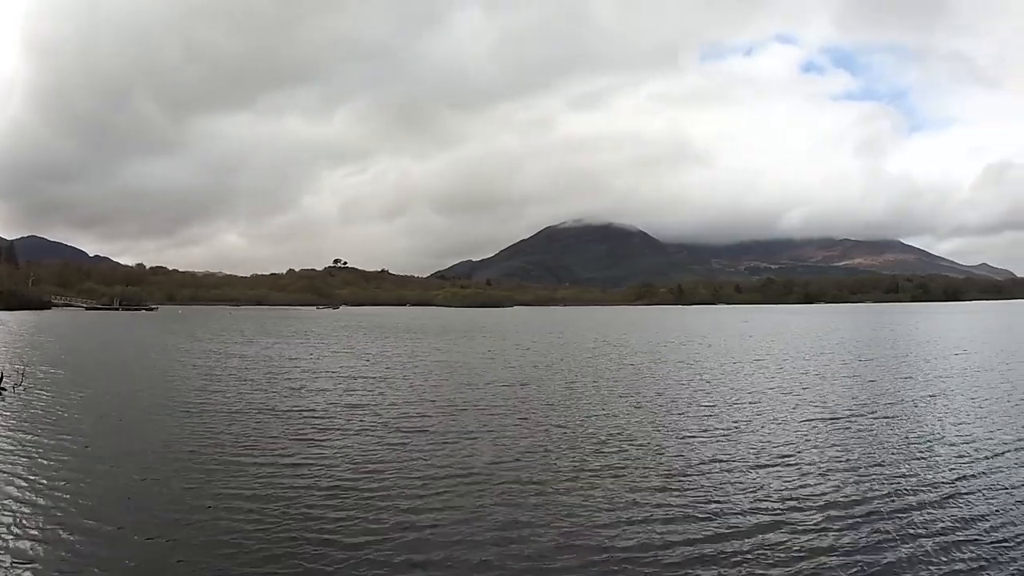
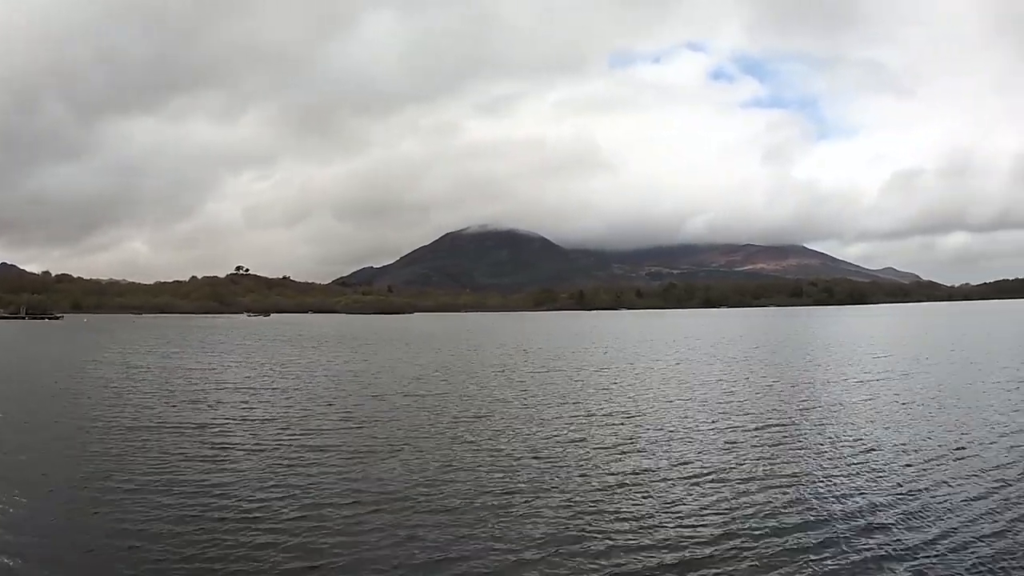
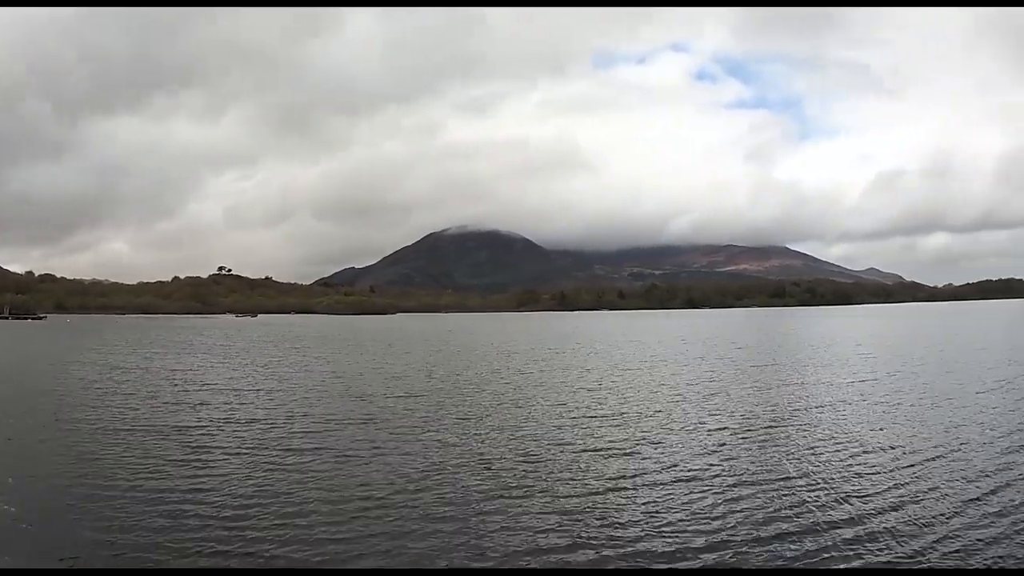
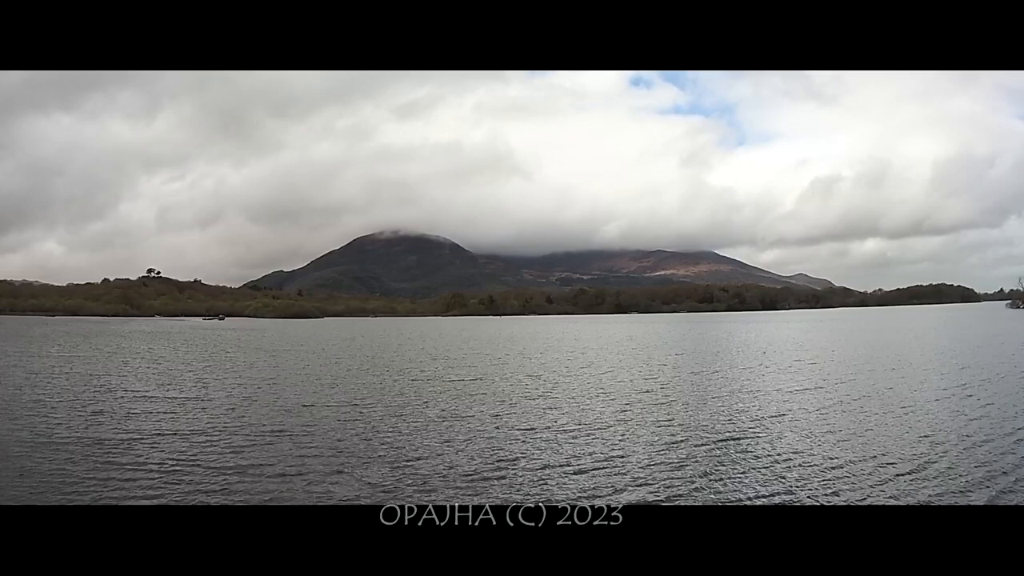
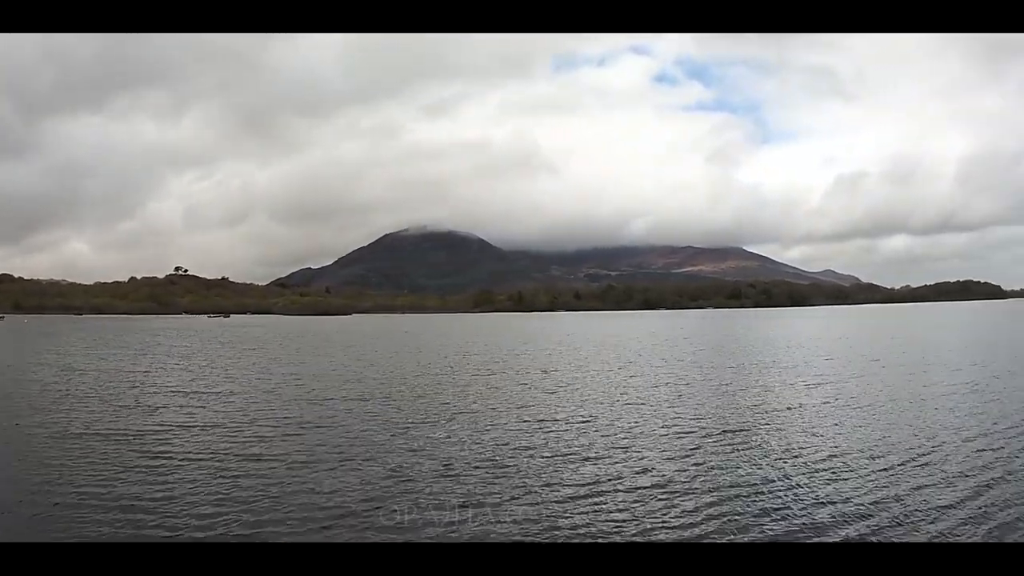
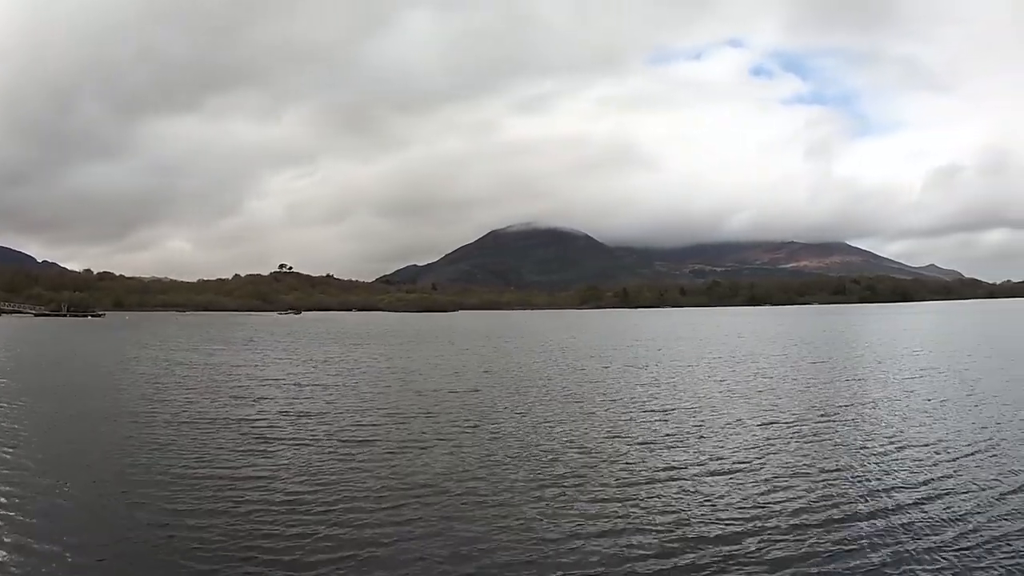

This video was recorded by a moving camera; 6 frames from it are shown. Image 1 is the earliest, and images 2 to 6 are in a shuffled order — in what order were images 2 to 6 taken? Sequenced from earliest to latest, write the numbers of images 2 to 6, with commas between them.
6, 2, 3, 5, 4
